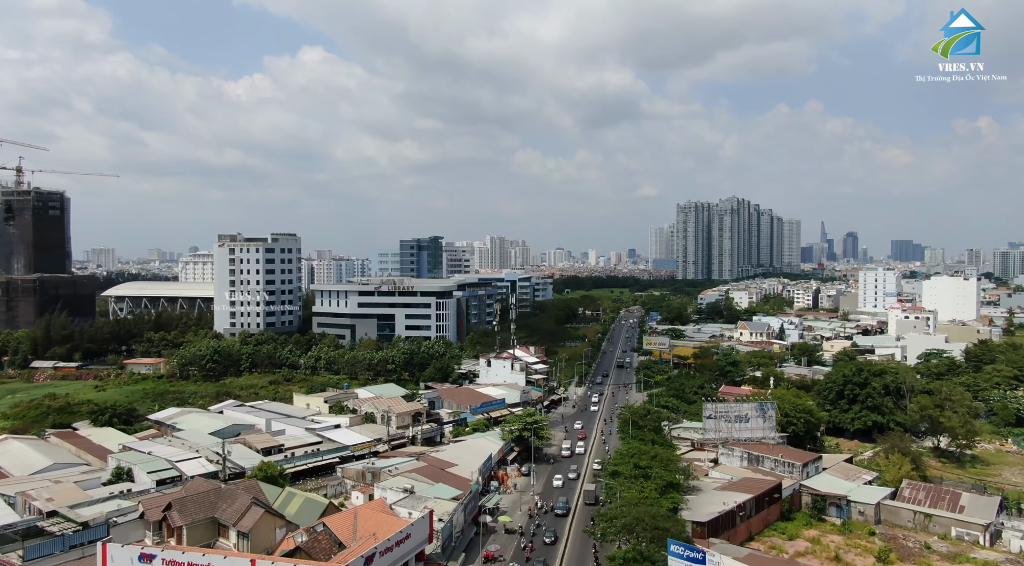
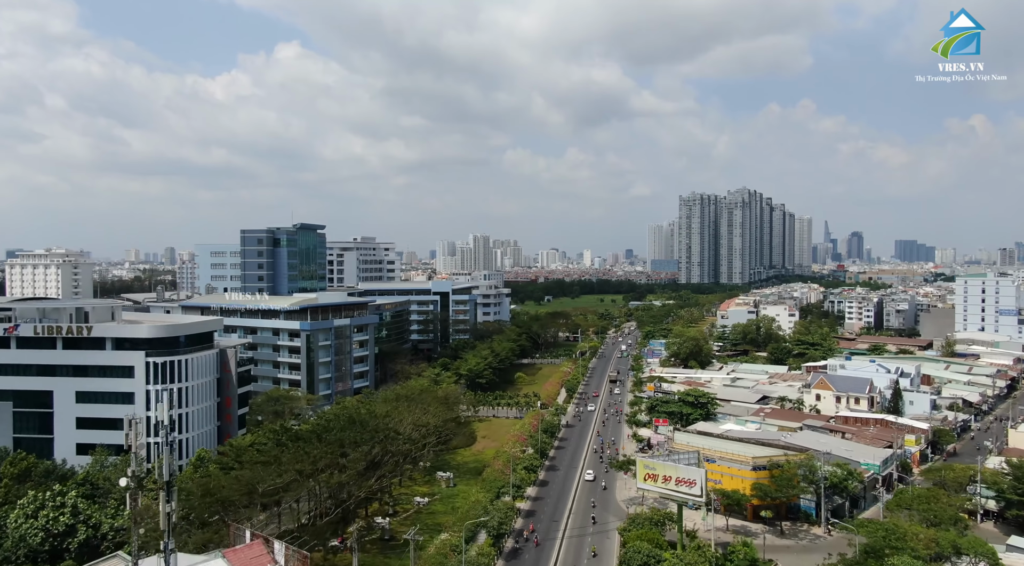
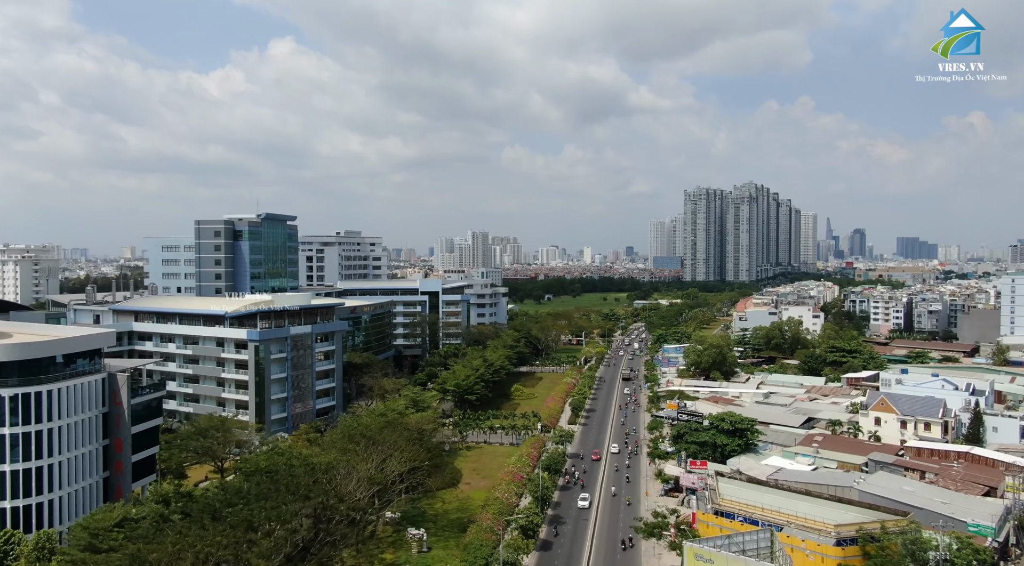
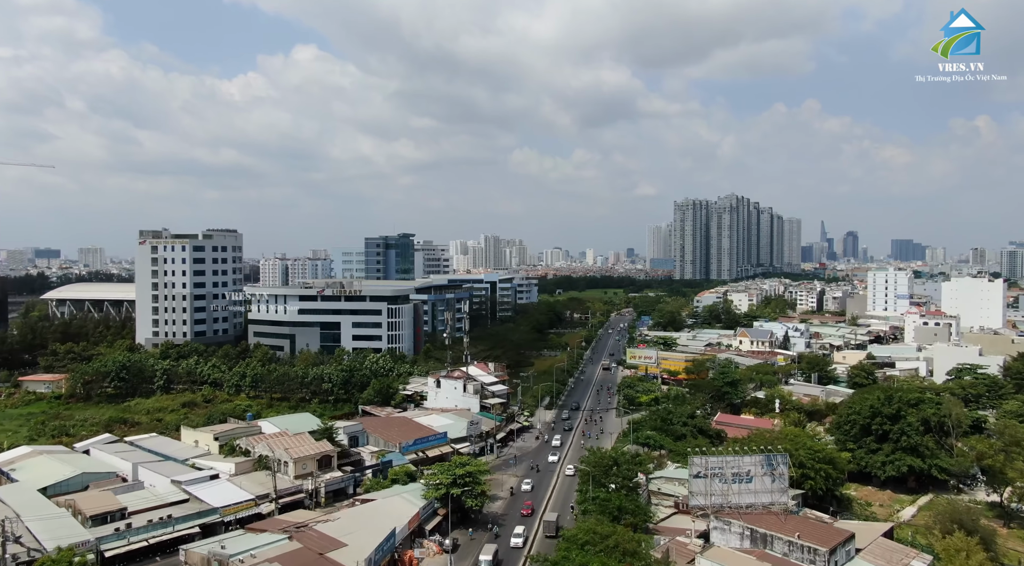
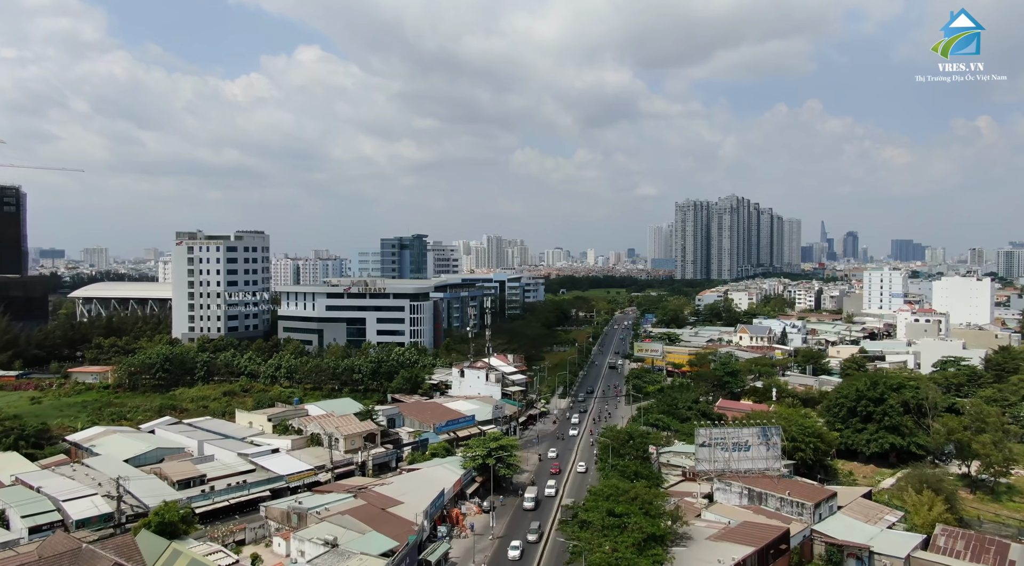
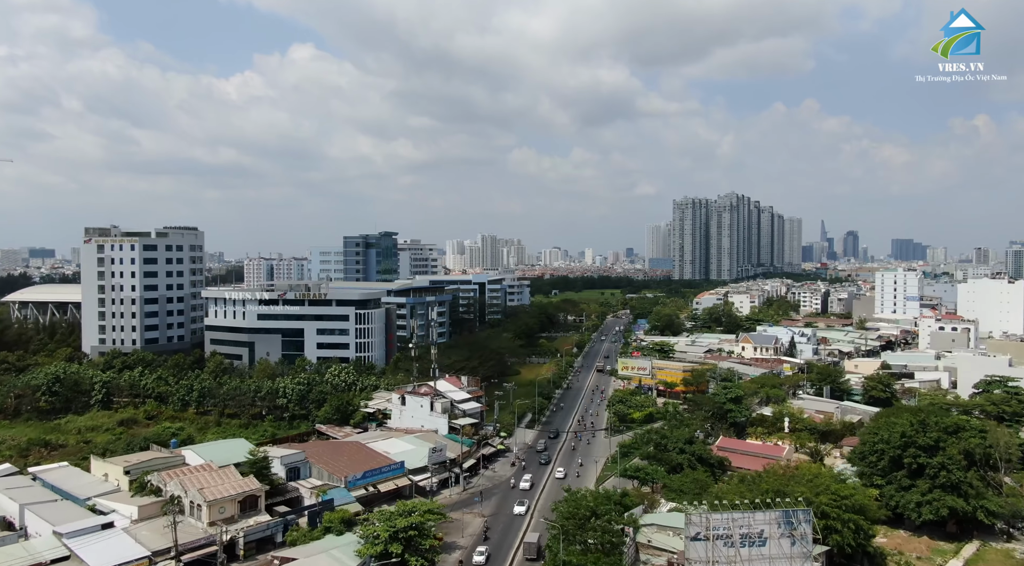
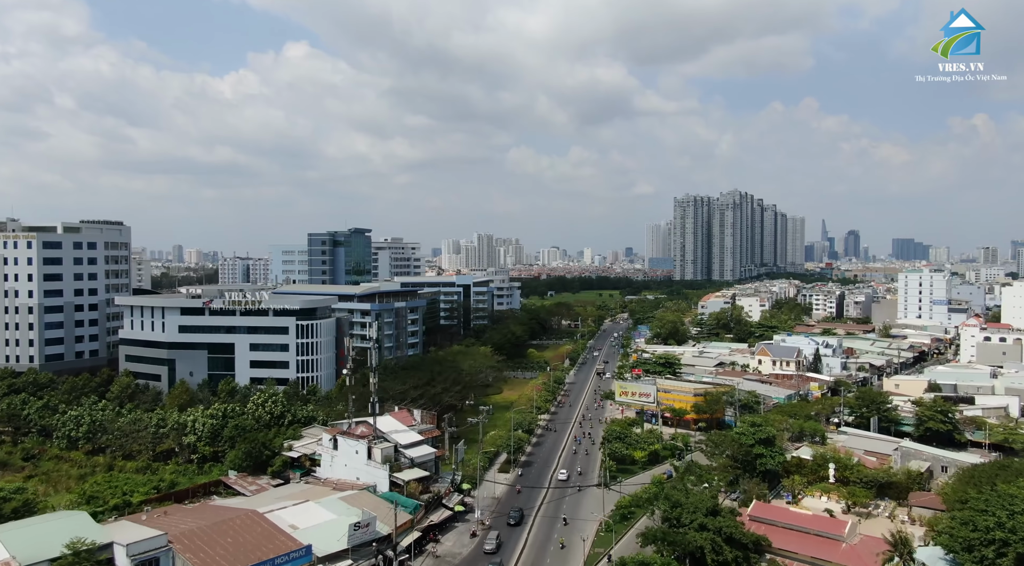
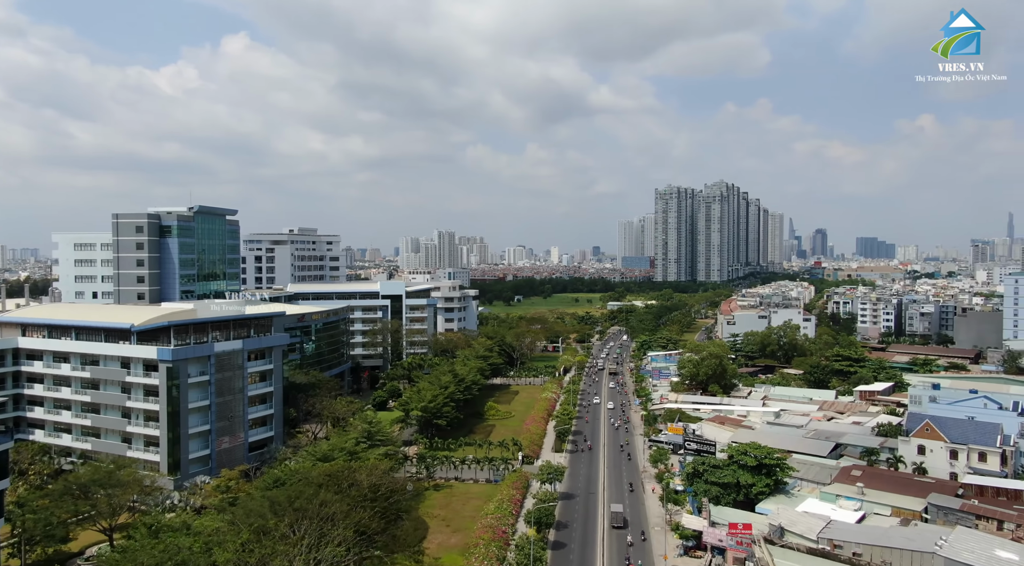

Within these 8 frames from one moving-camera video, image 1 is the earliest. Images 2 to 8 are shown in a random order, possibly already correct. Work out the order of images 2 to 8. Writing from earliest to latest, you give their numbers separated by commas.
5, 4, 6, 7, 2, 3, 8
